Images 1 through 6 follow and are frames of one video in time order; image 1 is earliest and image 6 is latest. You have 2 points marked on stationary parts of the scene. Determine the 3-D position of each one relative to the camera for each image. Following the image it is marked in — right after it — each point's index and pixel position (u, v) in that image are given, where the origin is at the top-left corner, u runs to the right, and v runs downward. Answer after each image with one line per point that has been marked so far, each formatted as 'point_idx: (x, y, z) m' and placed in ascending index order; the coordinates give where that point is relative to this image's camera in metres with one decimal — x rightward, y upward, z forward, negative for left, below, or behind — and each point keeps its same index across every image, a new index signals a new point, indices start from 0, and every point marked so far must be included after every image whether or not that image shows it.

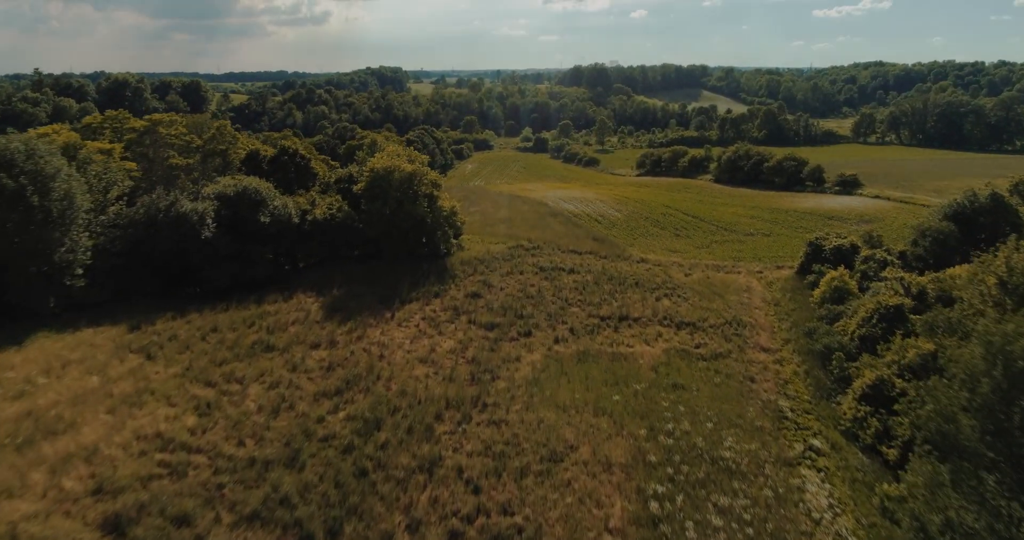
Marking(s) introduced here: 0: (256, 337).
0: (-7.2, -1.9, +19.5) m
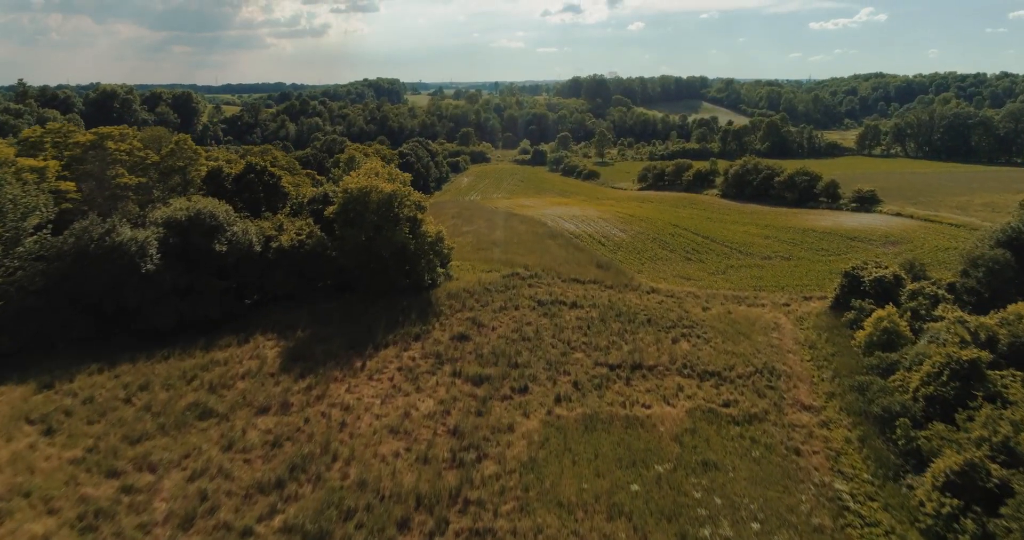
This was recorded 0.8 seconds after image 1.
0: (-7.4, -2.9, +16.1) m
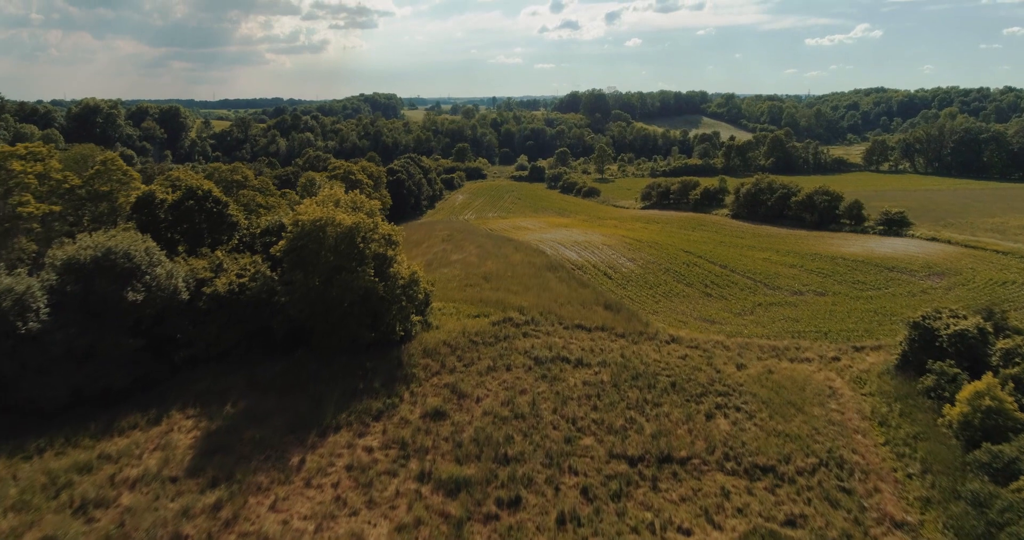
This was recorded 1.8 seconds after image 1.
0: (-7.6, -4.2, +11.4) m
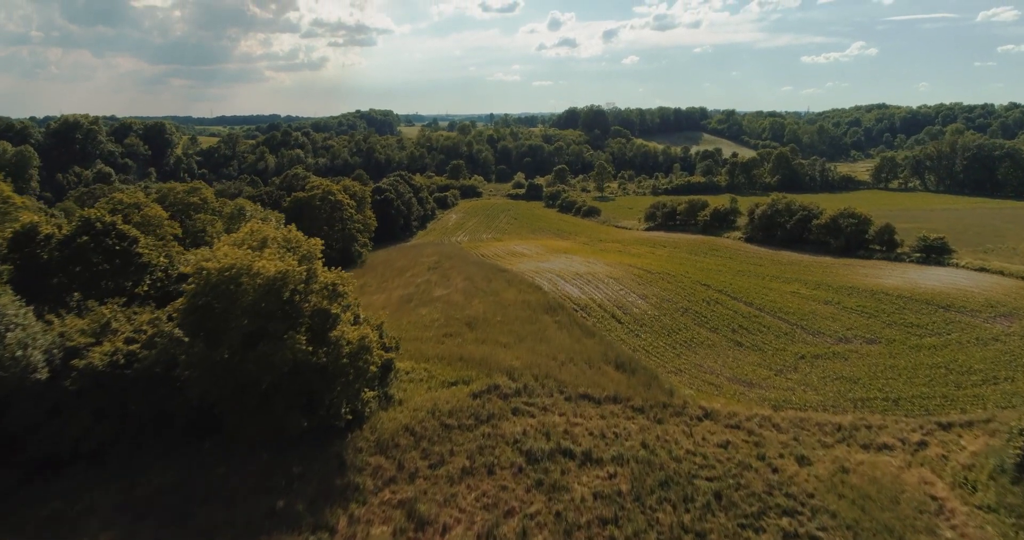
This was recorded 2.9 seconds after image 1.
0: (-7.9, -5.3, +6.2) m
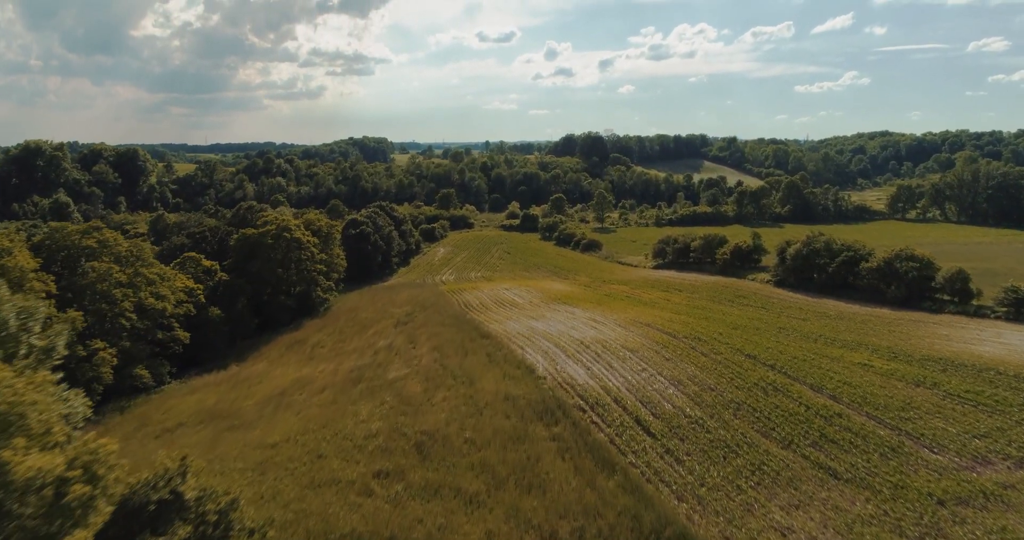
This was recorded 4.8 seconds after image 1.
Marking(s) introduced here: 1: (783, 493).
0: (-8.4, -6.8, -2.6) m
1: (+5.9, -4.8, +15.2) m
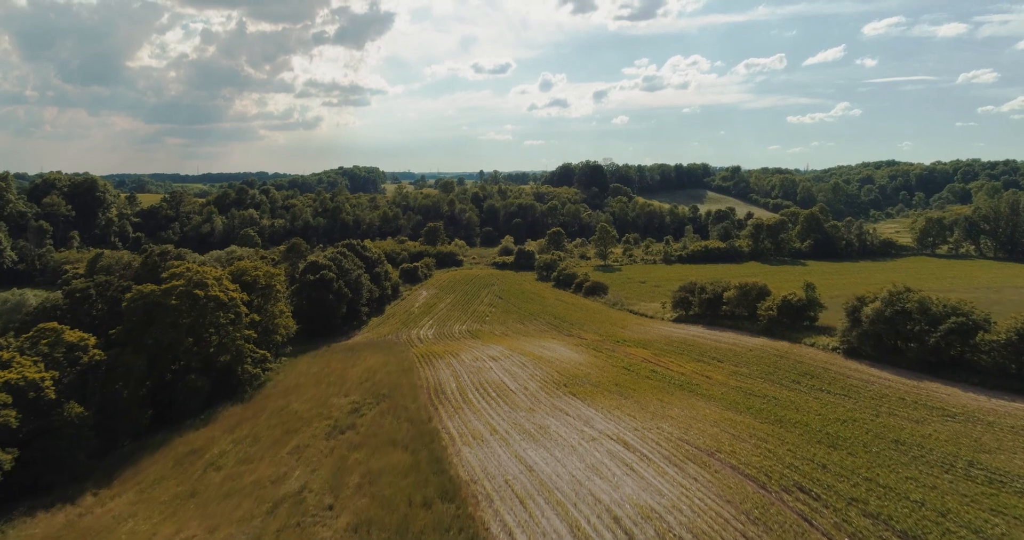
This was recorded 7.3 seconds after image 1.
0: (-8.6, -8.1, -14.4) m
1: (+5.6, -7.0, +3.6) m
